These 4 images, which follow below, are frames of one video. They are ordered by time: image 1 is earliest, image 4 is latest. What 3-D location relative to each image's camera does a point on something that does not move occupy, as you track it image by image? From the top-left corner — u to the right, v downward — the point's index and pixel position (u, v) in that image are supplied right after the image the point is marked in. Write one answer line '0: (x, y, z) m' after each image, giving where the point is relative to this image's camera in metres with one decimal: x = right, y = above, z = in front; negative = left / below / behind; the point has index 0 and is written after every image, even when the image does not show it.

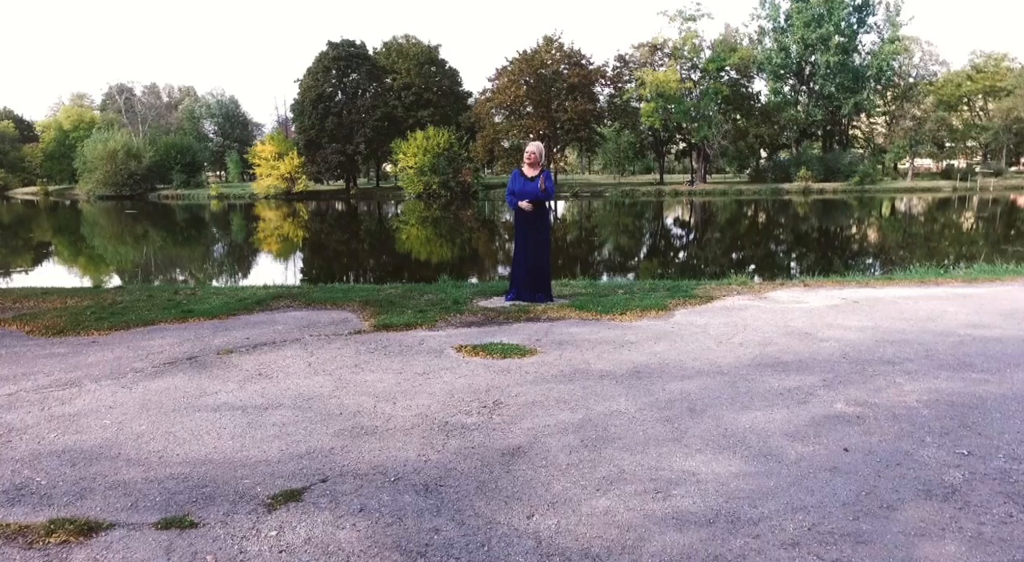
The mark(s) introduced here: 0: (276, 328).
0: (-1.8, -0.4, +5.6) m
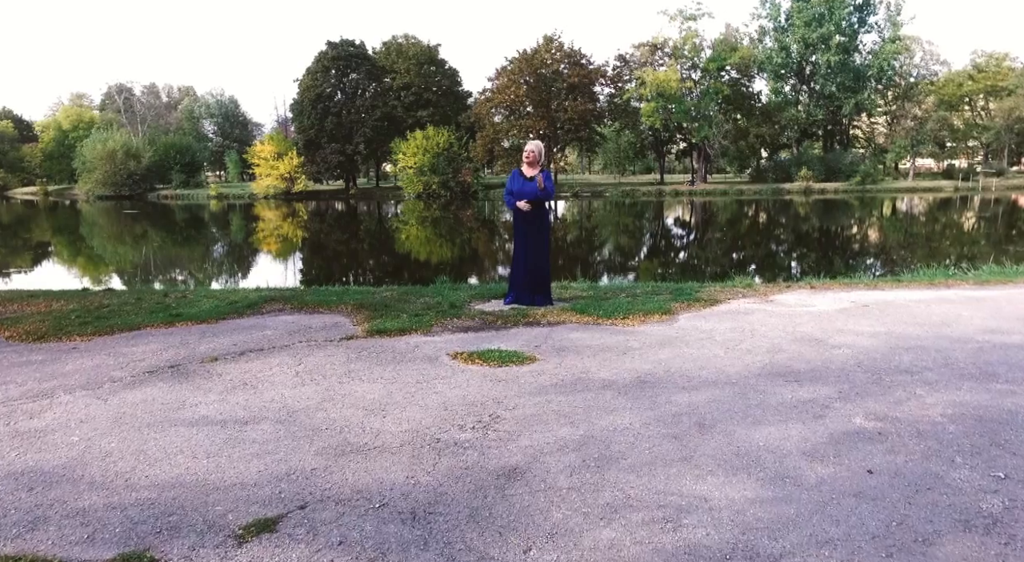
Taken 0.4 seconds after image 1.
0: (-1.8, -0.4, +5.4) m
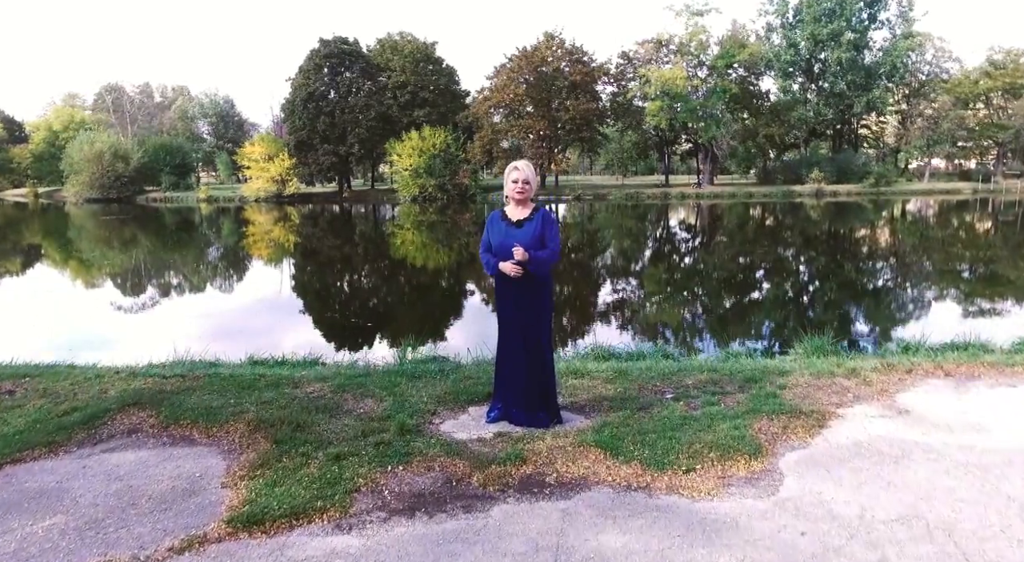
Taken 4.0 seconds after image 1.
0: (-1.9, -1.0, +2.9) m
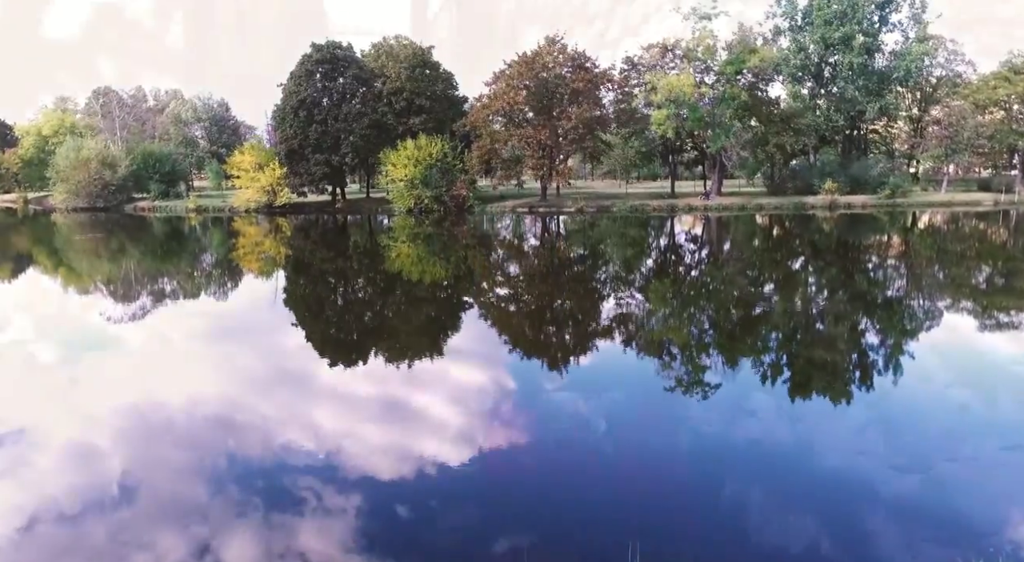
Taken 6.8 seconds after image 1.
0: (-2.0, -2.3, +0.3) m
